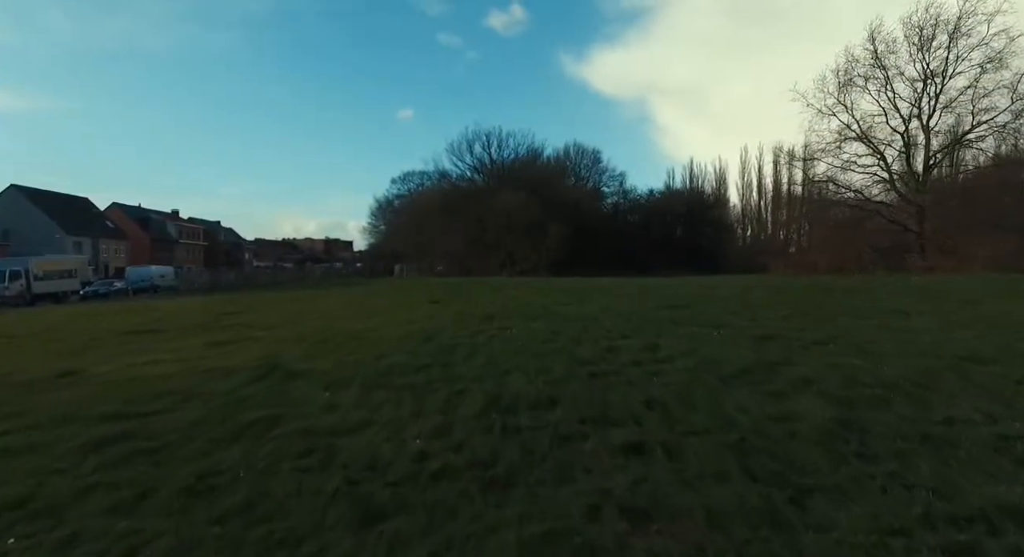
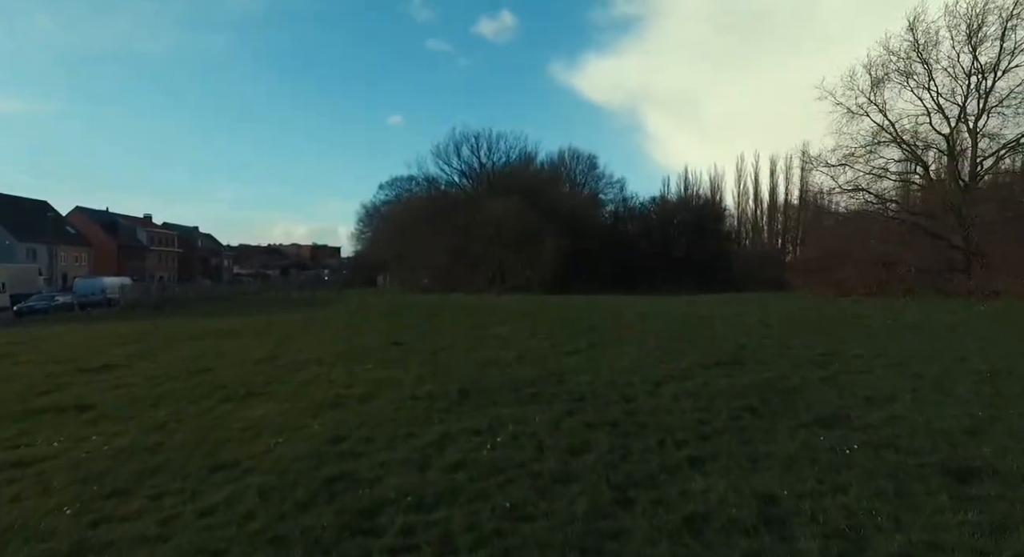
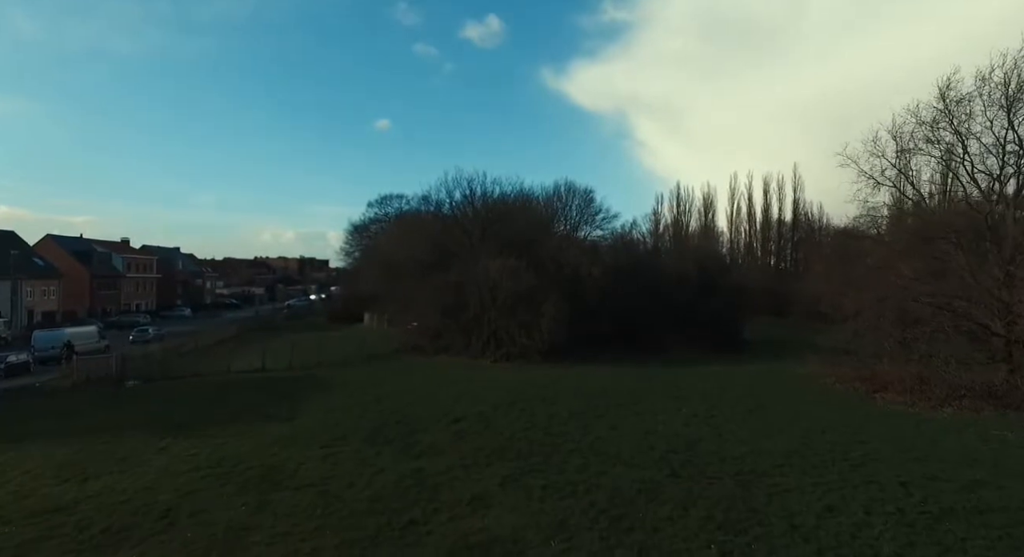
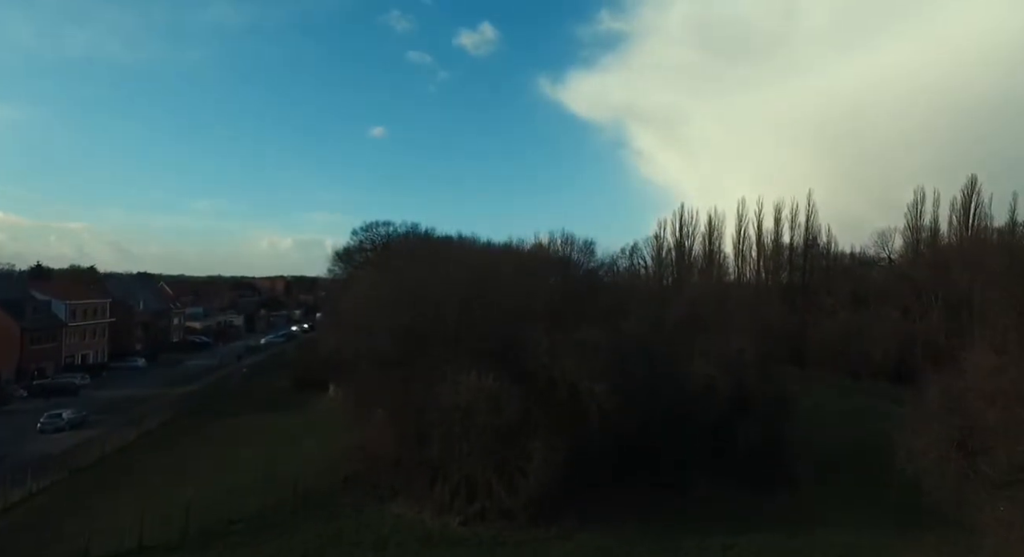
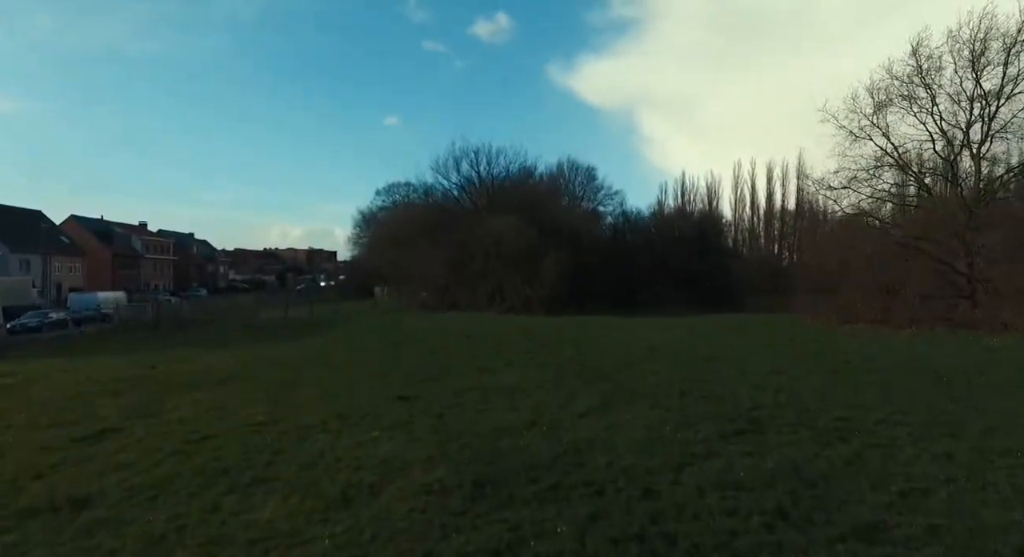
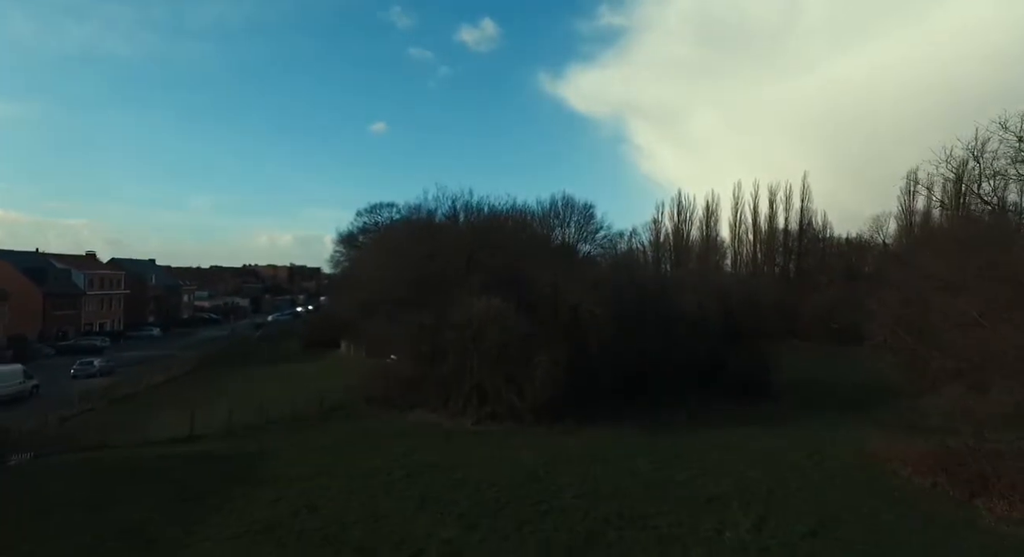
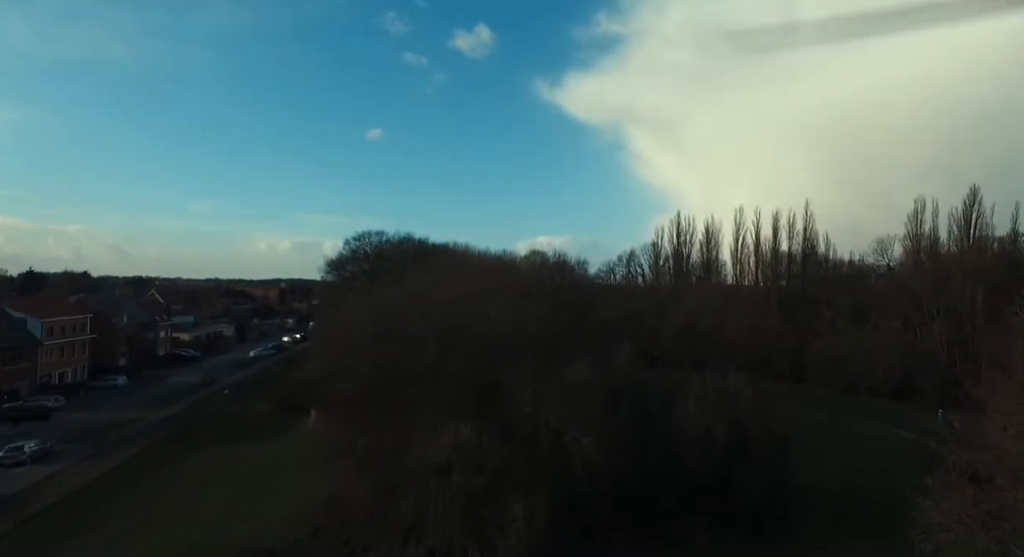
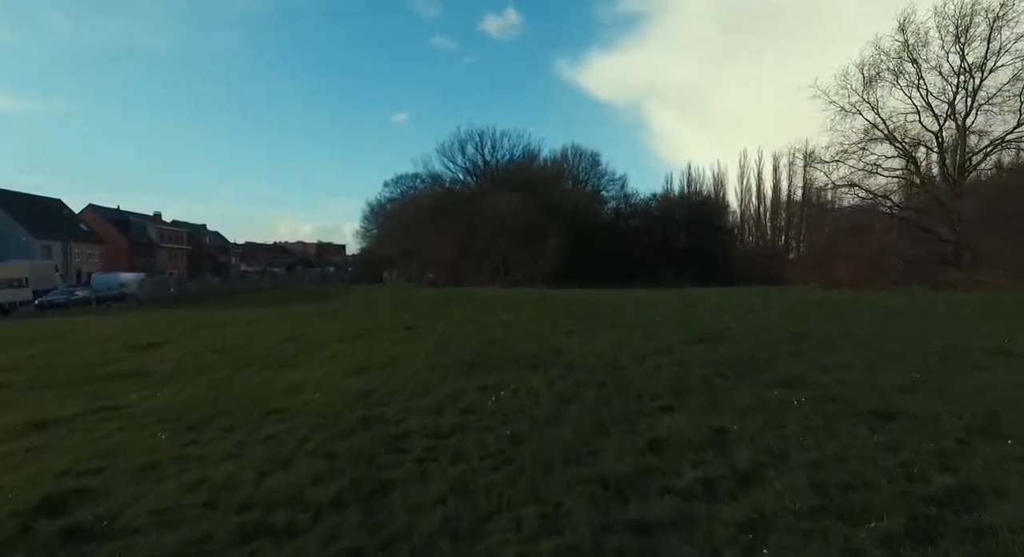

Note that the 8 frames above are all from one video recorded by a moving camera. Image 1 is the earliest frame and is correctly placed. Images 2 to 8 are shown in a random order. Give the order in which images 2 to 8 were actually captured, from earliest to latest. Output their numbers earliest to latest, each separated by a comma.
8, 2, 5, 3, 6, 4, 7
